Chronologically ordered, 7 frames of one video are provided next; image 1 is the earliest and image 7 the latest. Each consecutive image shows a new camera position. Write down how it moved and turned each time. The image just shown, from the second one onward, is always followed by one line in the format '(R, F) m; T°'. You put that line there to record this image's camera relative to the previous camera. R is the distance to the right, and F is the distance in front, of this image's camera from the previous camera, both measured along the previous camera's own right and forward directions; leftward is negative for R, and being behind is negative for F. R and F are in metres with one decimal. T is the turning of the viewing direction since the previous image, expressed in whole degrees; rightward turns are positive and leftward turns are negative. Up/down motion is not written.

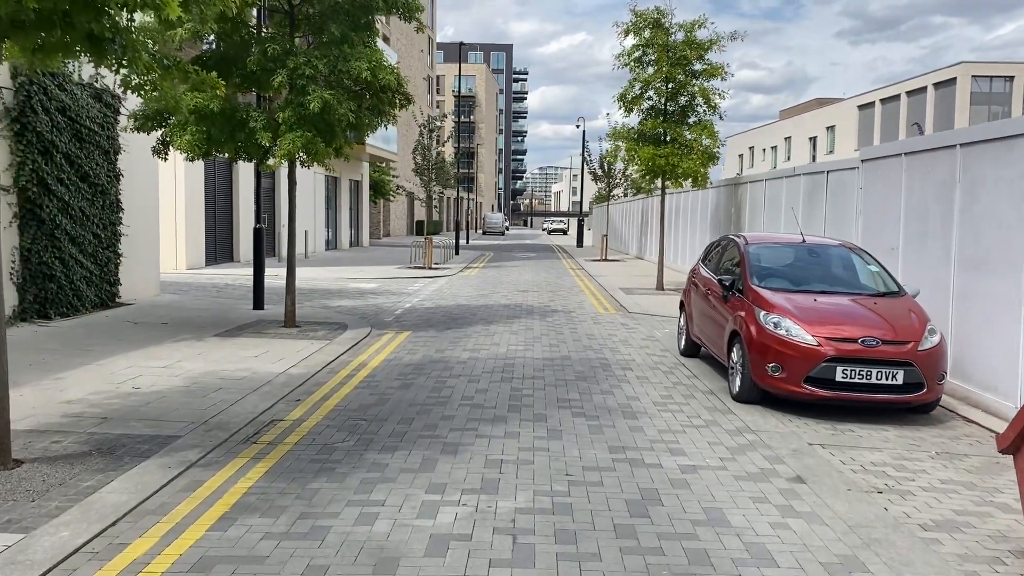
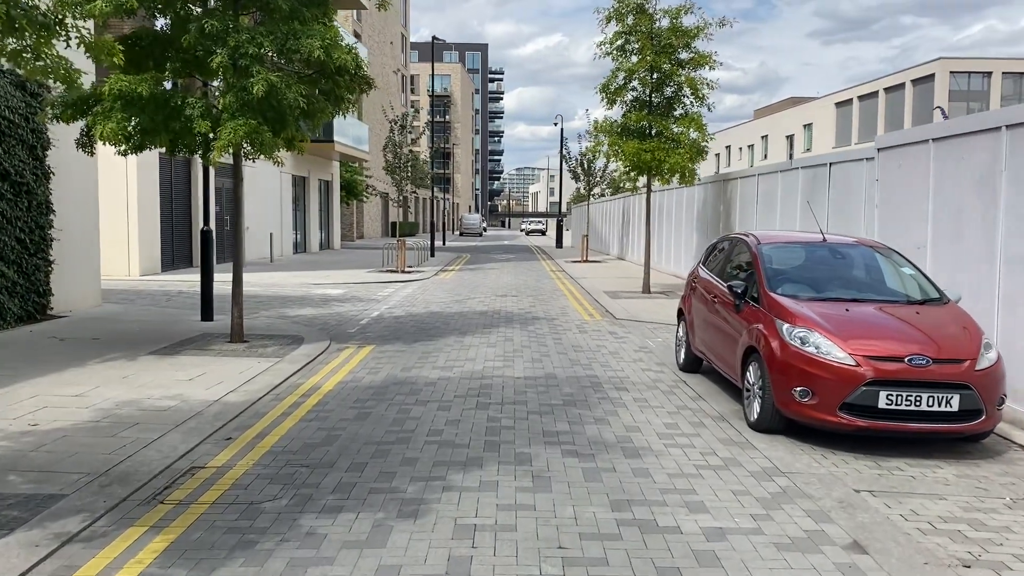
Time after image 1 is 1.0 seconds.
(0.0, +1.3) m; +1°
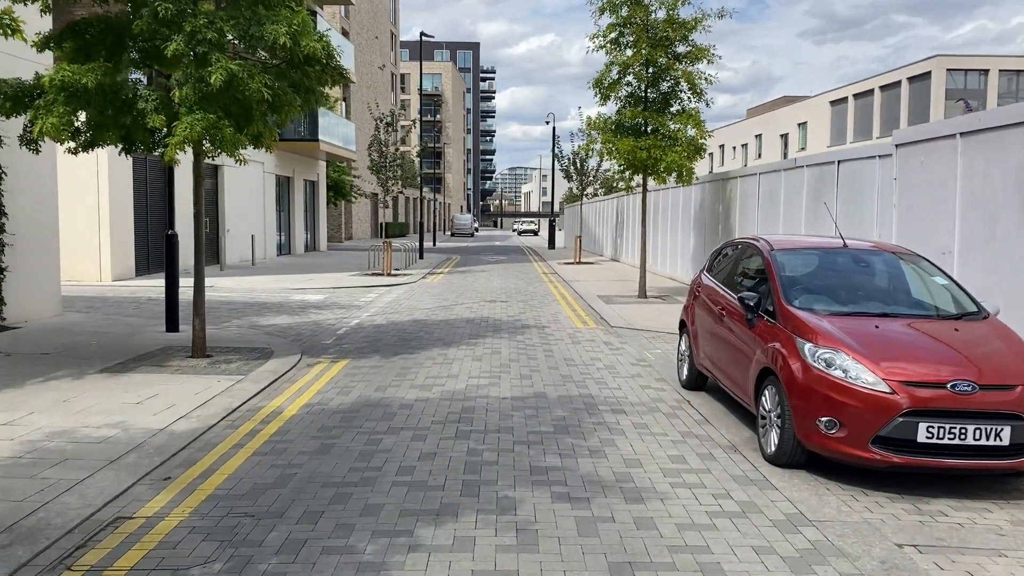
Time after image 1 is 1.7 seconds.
(+0.1, +0.8) m; 0°
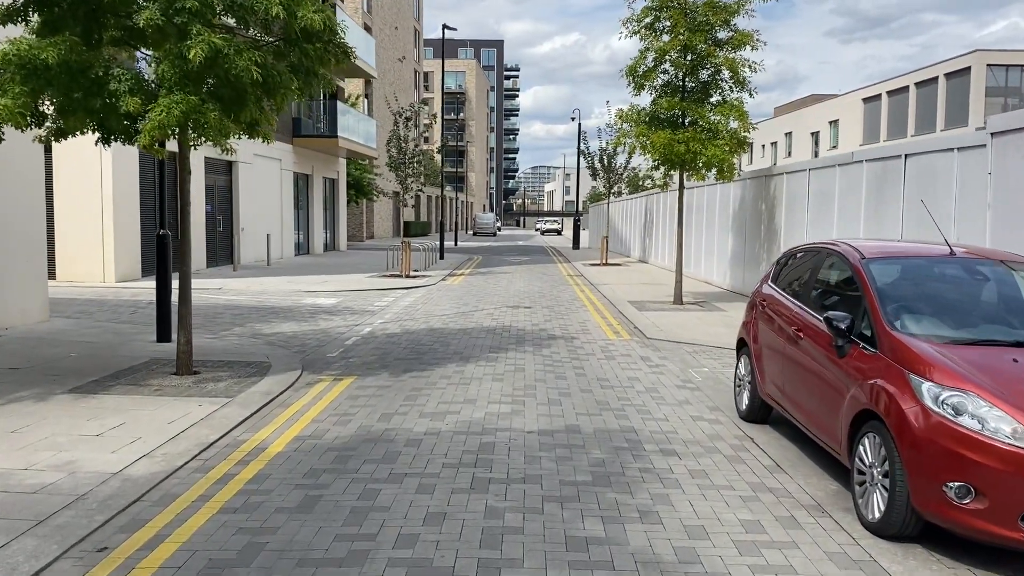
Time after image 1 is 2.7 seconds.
(0.0, +1.2) m; -2°
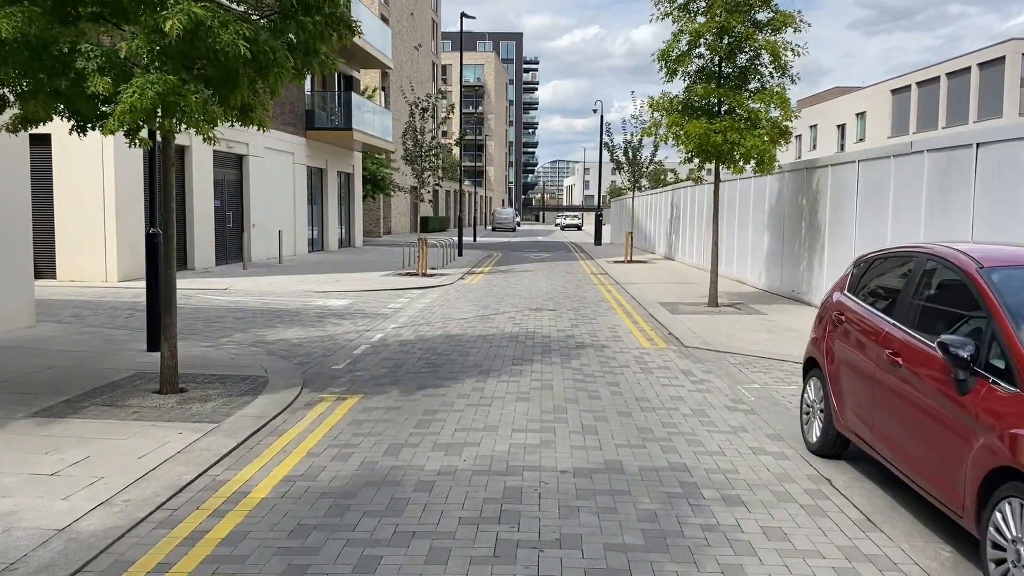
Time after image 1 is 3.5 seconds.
(-0.1, +1.0) m; -1°
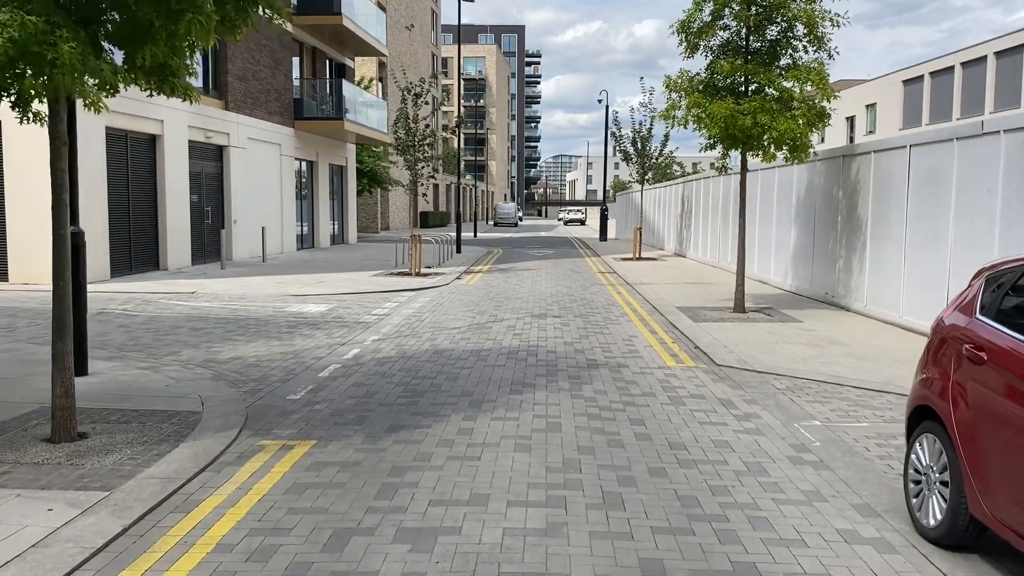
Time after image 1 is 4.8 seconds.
(0.0, +1.7) m; 0°
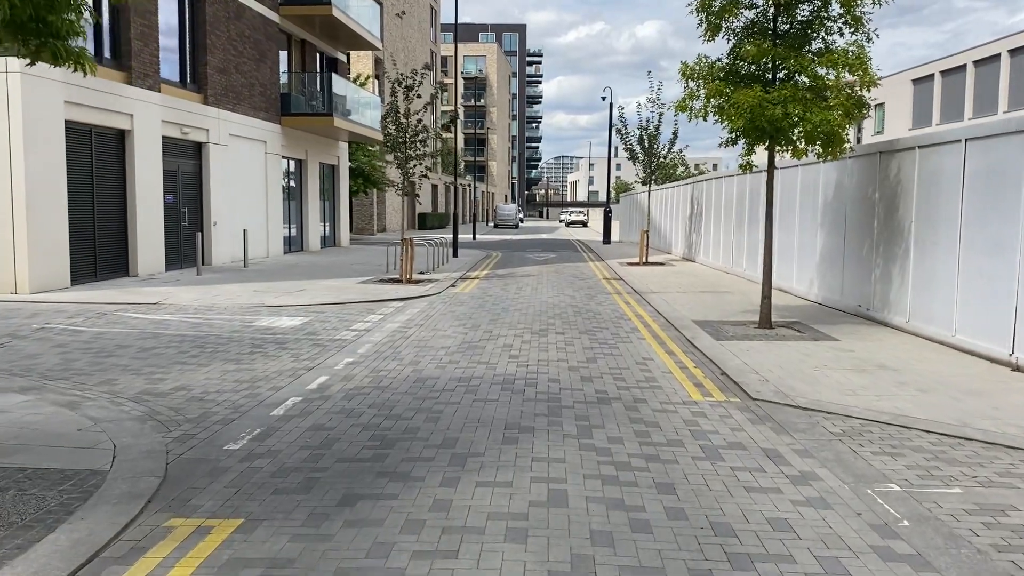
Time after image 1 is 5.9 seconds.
(+0.1, +1.5) m; 0°
